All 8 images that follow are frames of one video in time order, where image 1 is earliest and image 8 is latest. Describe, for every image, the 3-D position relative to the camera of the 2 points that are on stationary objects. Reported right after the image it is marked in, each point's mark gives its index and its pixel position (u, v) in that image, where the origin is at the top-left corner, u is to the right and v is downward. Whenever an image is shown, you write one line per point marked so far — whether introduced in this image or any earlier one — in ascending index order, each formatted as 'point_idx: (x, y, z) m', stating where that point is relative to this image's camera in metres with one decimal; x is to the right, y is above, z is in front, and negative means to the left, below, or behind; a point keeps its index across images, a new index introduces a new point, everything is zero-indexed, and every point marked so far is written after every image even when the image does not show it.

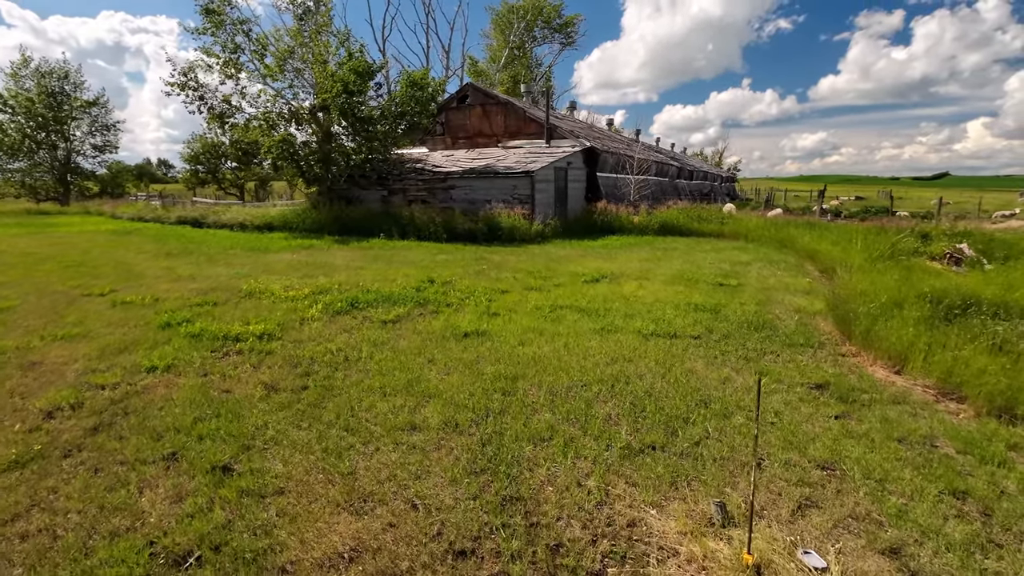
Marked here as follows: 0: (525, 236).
0: (+0.5, +1.7, +16.4) m
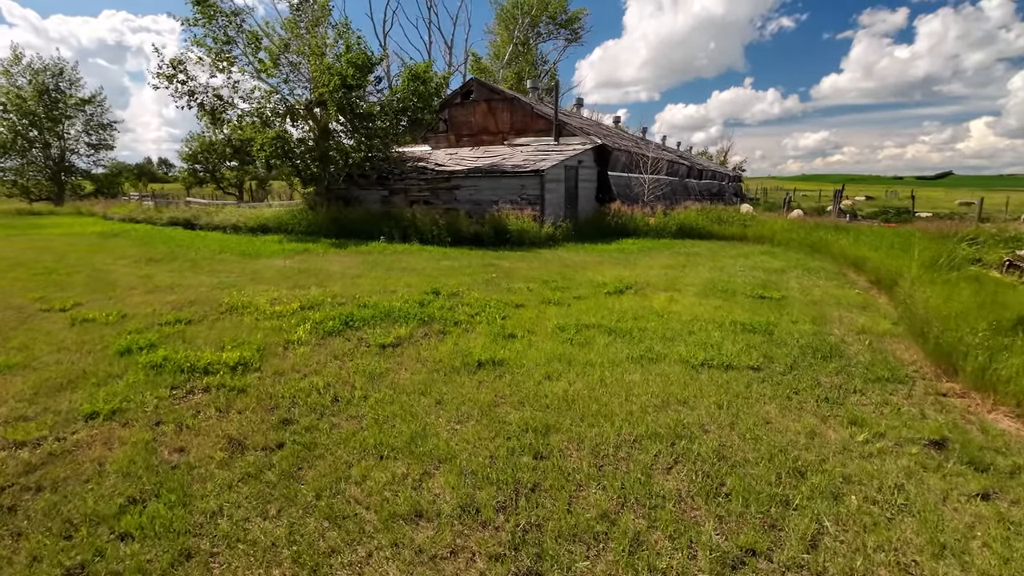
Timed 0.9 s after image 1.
0: (+0.7, +1.5, +15.3) m
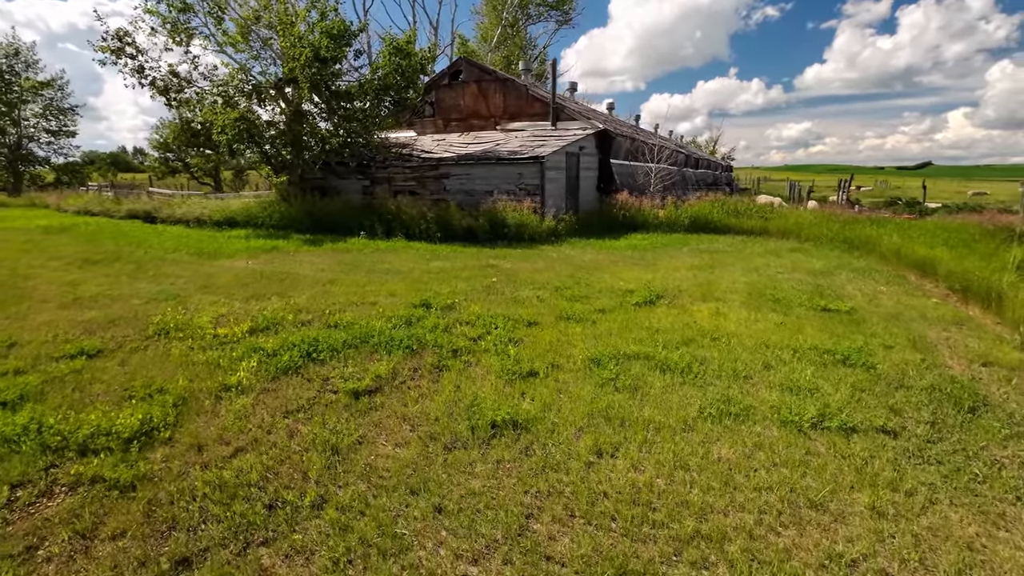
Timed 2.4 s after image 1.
0: (+0.7, +1.5, +13.7) m
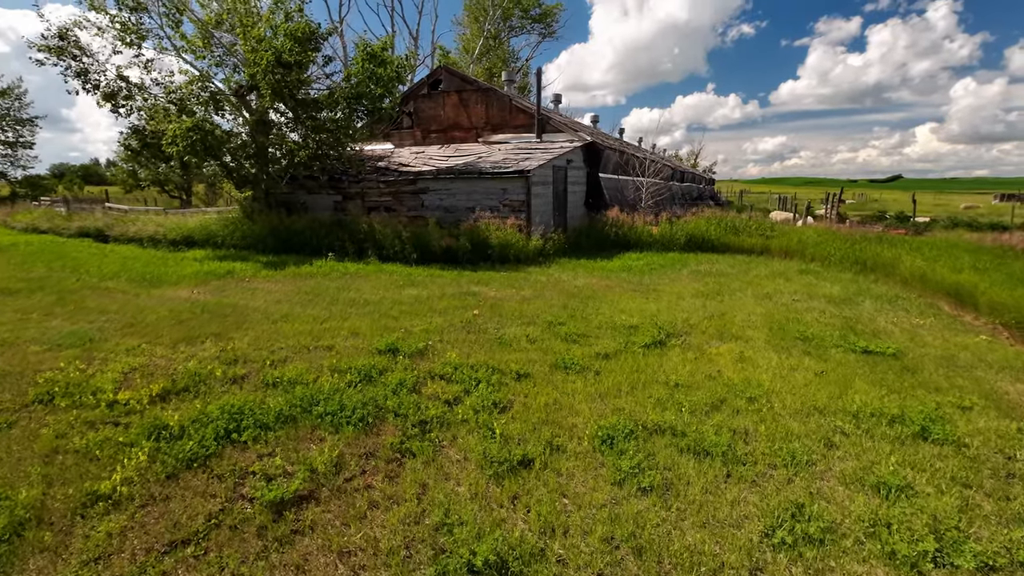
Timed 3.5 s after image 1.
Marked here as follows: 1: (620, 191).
0: (+0.3, +0.8, +12.5) m
1: (+4.2, +3.8, +19.3) m
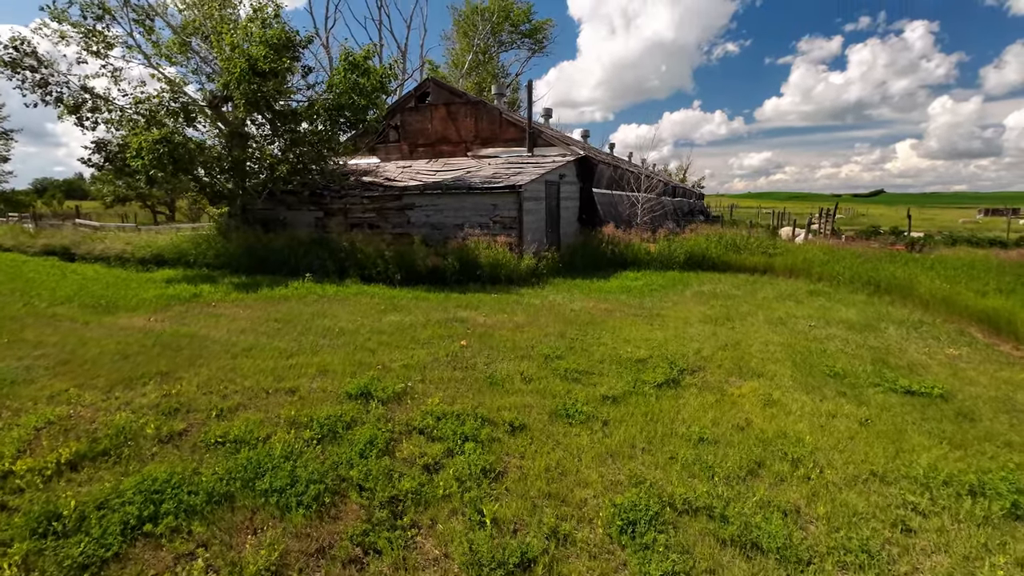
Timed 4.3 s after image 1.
0: (0.0, +0.3, +11.8) m
1: (+3.8, +3.0, +18.7) m
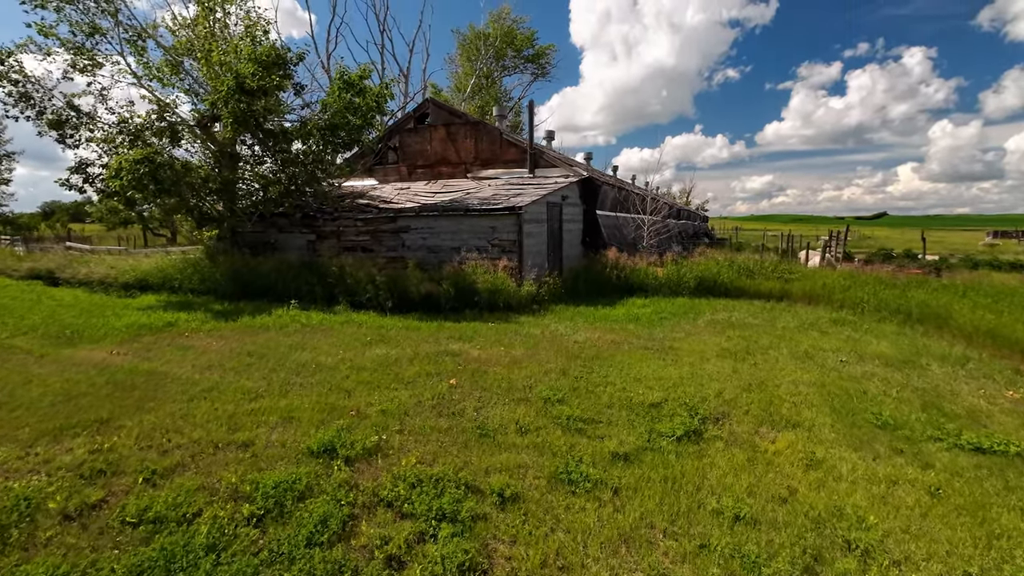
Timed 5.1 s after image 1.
0: (0.0, -0.3, +11.0) m
1: (+3.9, +2.1, +18.0) m
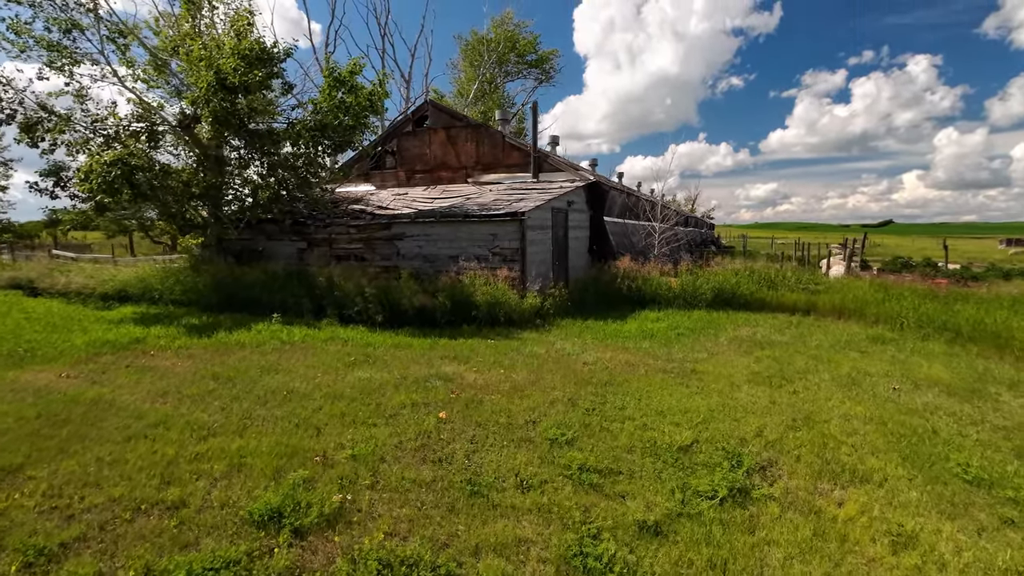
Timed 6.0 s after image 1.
0: (+0.1, -0.6, +10.1) m
1: (+4.0, +1.7, +17.1) m
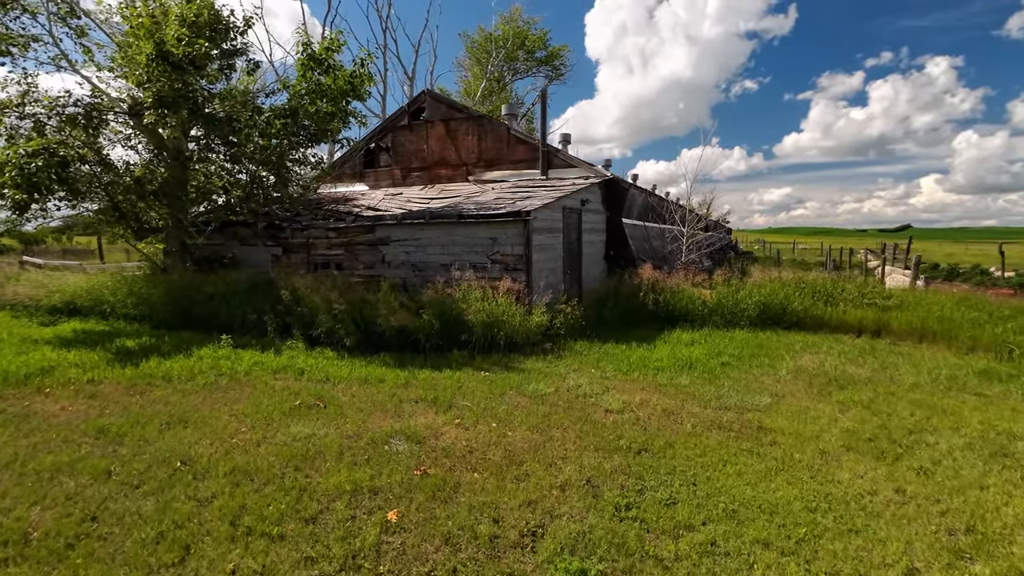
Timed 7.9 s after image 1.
0: (+0.1, -0.8, +8.1) m
1: (+4.2, +1.4, +15.1) m
